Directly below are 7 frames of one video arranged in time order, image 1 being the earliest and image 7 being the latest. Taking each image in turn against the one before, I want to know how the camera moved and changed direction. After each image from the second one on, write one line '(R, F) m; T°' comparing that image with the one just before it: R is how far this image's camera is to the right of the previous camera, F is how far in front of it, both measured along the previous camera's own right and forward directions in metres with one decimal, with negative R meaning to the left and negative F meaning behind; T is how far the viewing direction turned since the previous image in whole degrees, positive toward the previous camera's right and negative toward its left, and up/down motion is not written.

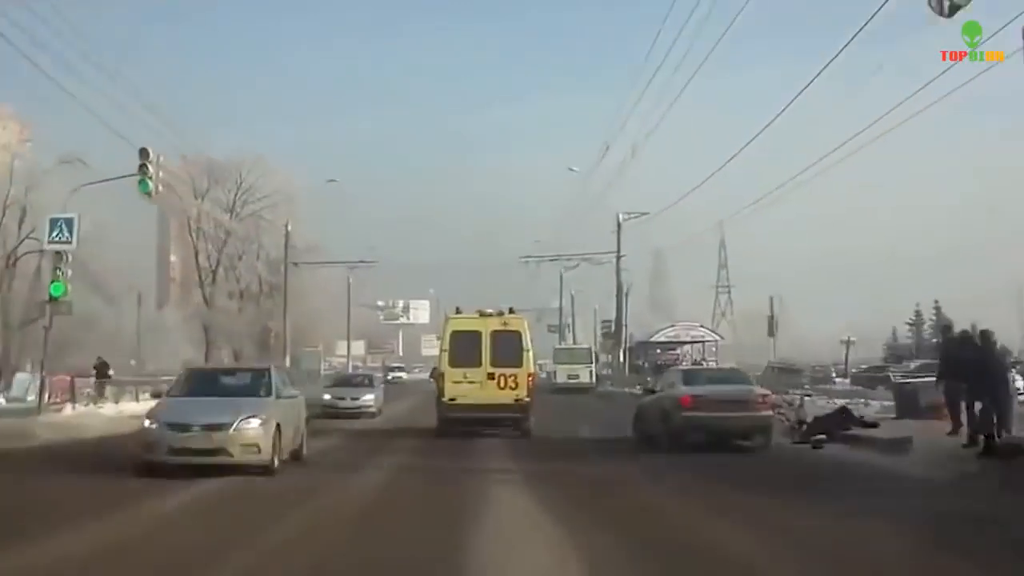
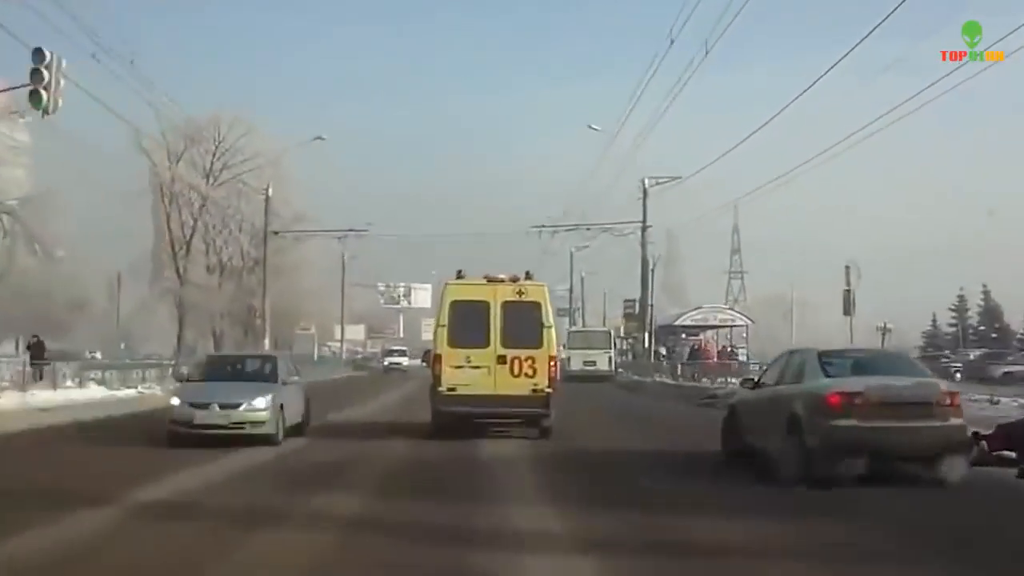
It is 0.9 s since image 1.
(-0.3, +6.9) m; 0°
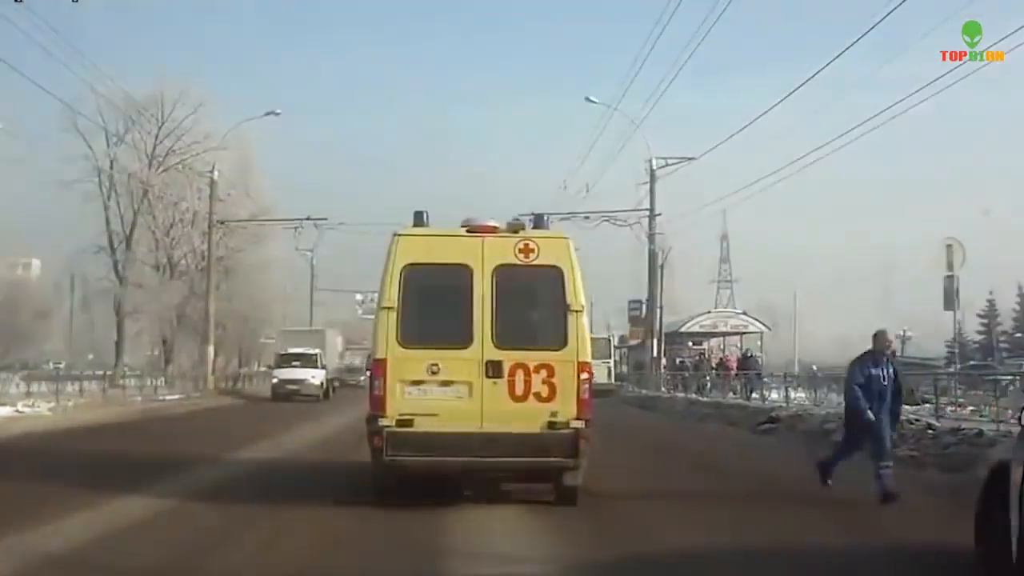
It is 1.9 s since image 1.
(-0.1, +7.3) m; +1°
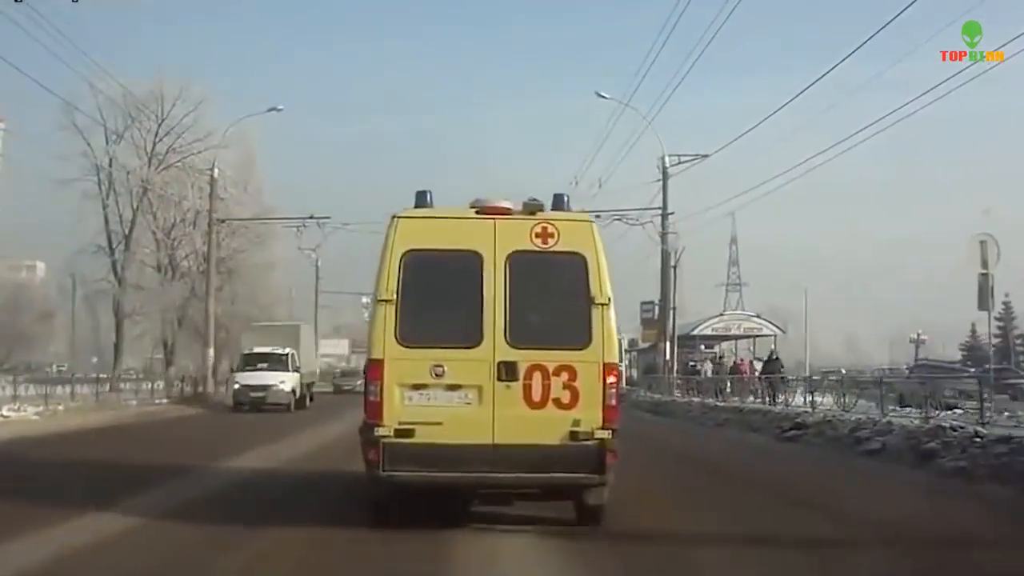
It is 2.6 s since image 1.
(-0.1, +1.2) m; 0°
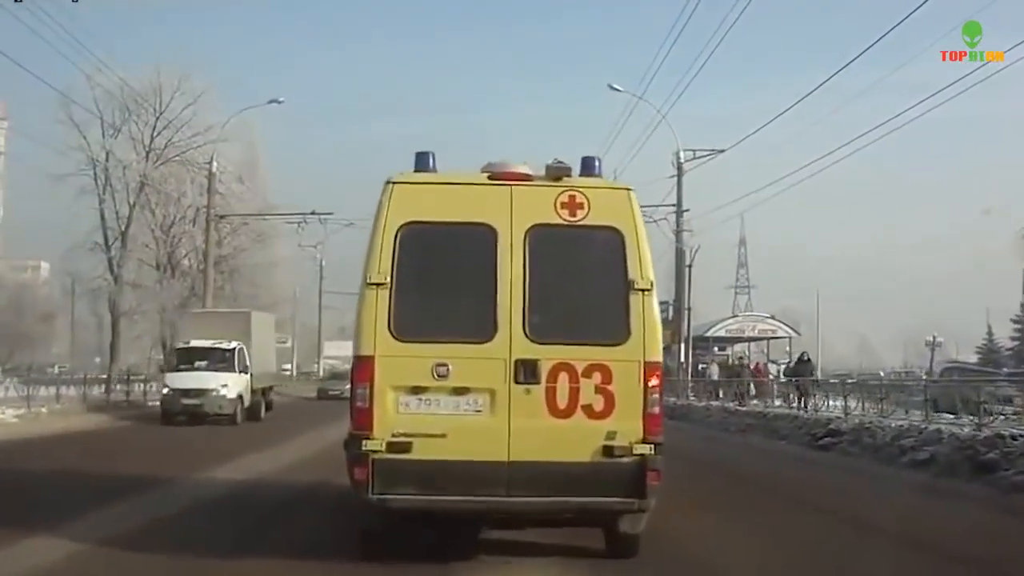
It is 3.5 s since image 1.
(-0.1, +1.5) m; 0°
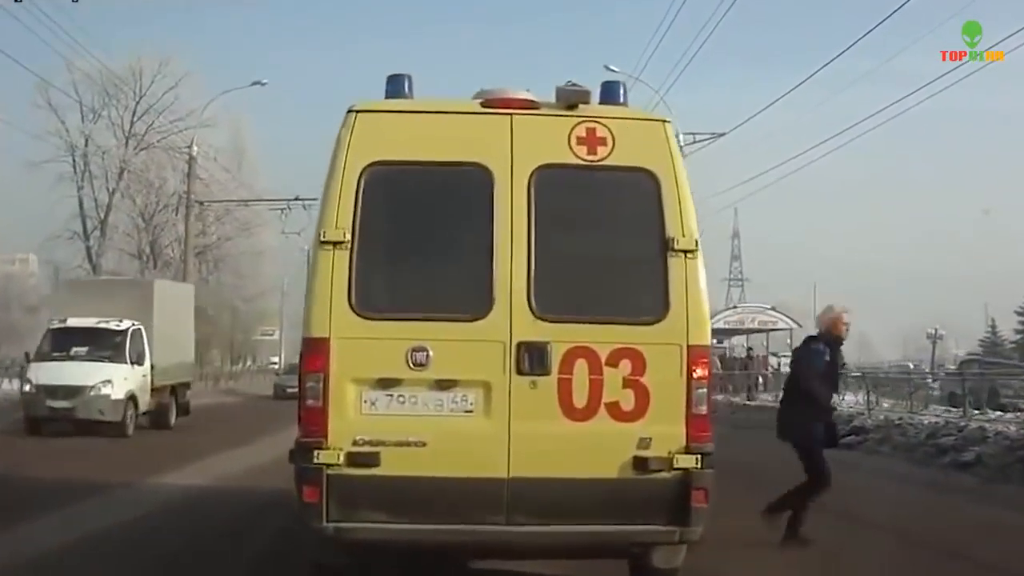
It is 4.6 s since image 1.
(0.0, +1.7) m; 0°
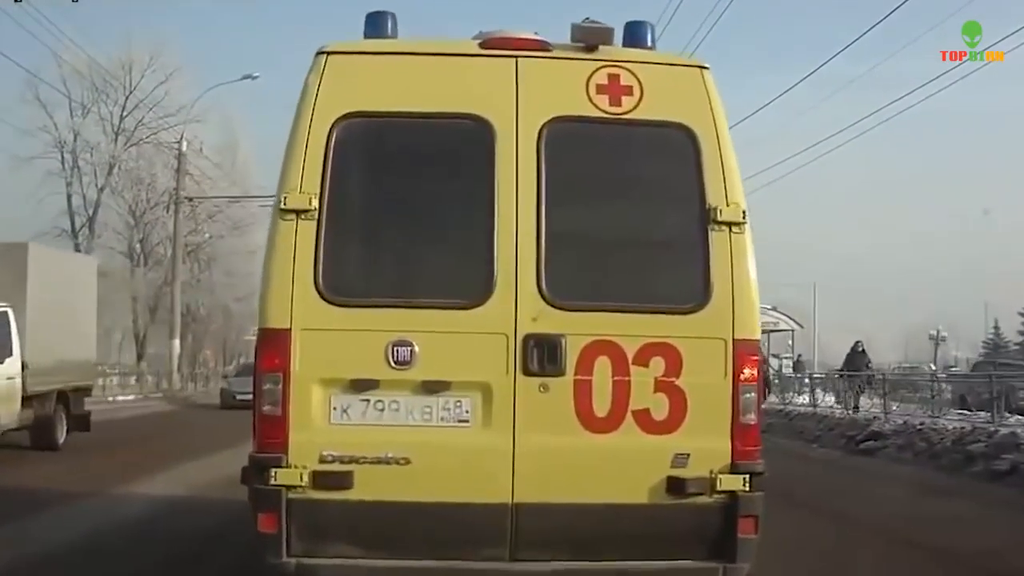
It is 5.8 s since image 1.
(0.0, +1.0) m; 0°
